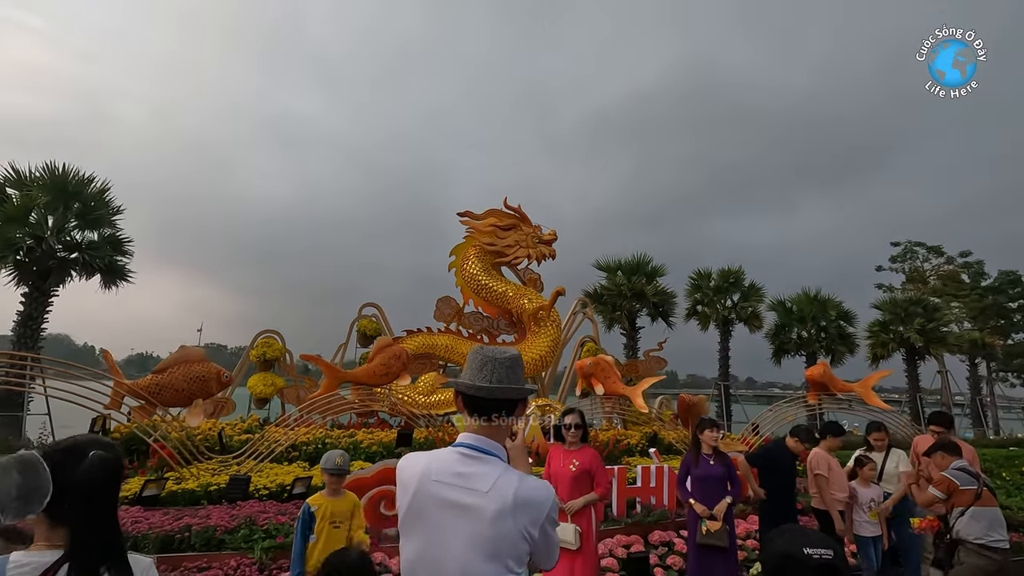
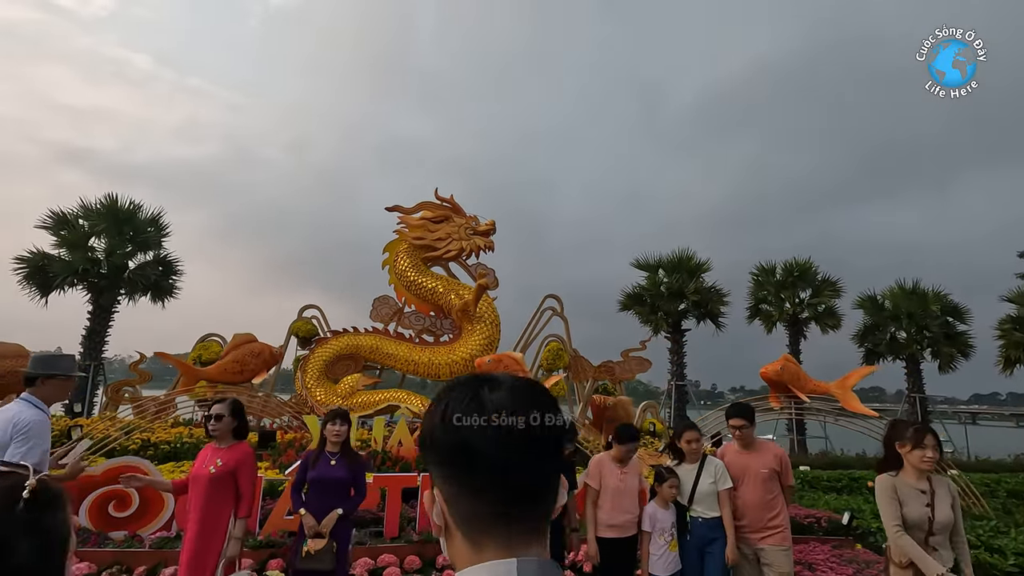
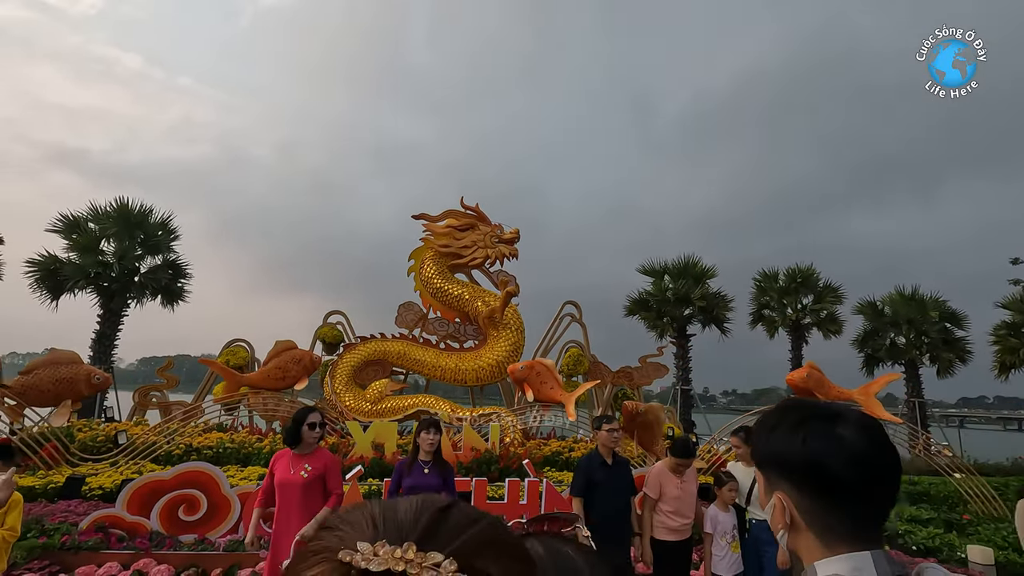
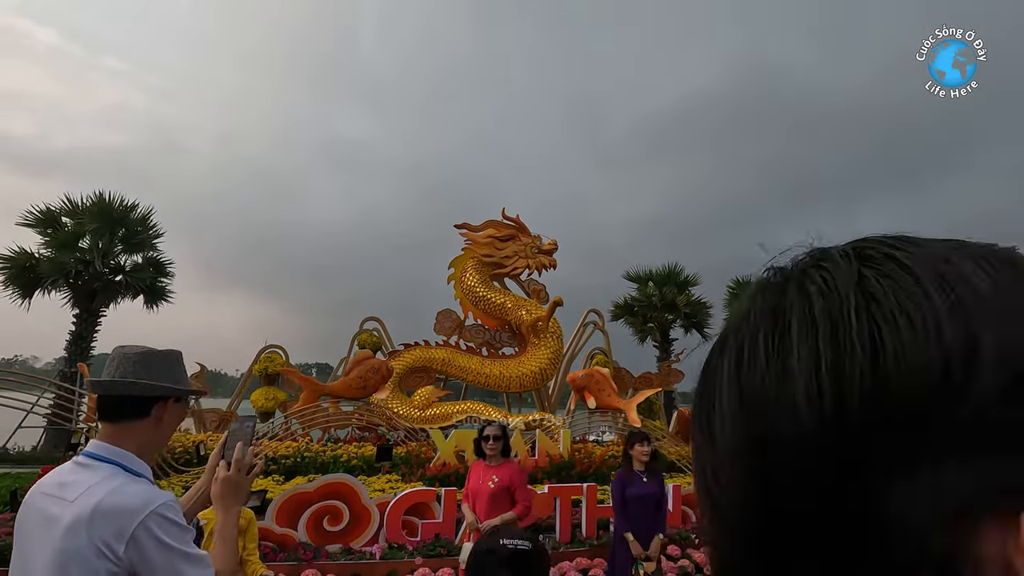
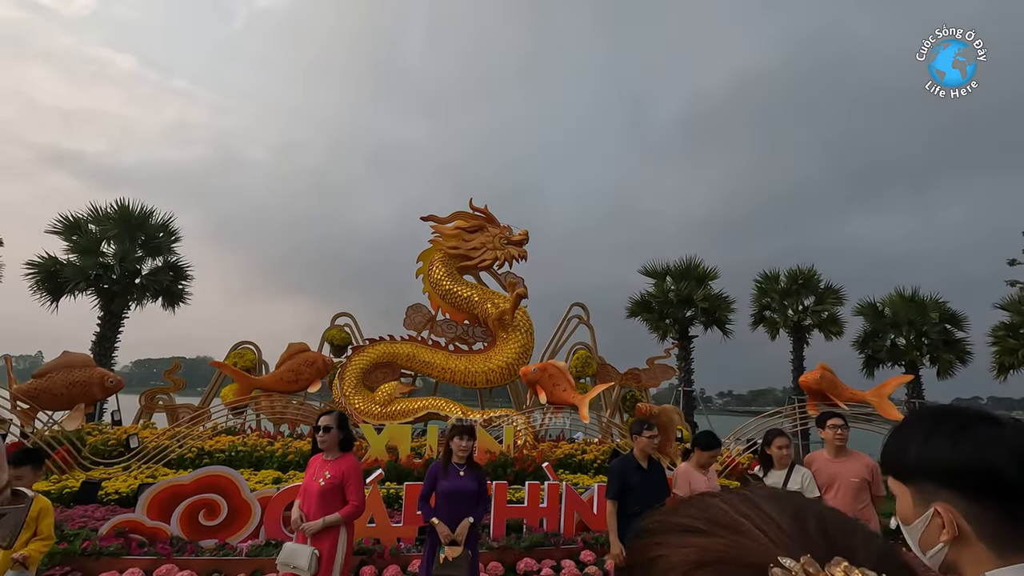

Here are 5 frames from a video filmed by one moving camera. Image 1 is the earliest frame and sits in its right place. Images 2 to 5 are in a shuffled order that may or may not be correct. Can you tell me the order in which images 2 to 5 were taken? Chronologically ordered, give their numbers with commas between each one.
4, 5, 3, 2
